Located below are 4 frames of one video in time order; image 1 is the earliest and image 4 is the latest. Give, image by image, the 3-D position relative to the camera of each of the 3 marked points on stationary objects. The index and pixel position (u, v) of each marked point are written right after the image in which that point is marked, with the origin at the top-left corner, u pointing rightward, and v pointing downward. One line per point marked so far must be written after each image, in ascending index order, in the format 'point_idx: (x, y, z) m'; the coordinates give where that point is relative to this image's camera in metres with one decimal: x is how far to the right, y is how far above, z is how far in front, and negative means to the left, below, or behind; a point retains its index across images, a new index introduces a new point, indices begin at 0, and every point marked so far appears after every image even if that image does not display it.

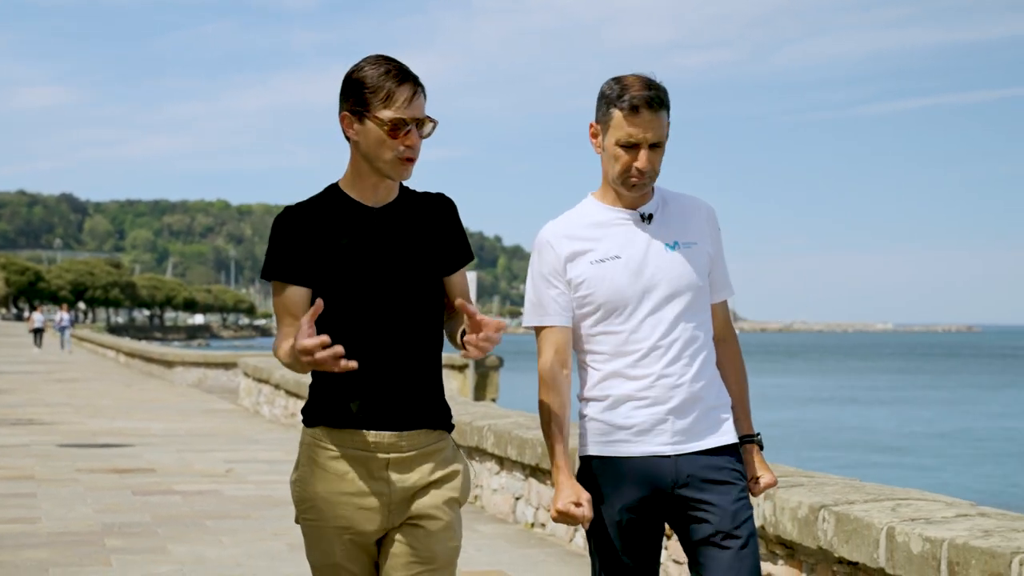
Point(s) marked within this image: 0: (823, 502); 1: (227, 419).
0: (+1.1, -0.8, +5.0) m
1: (-3.7, -1.7, +17.9) m
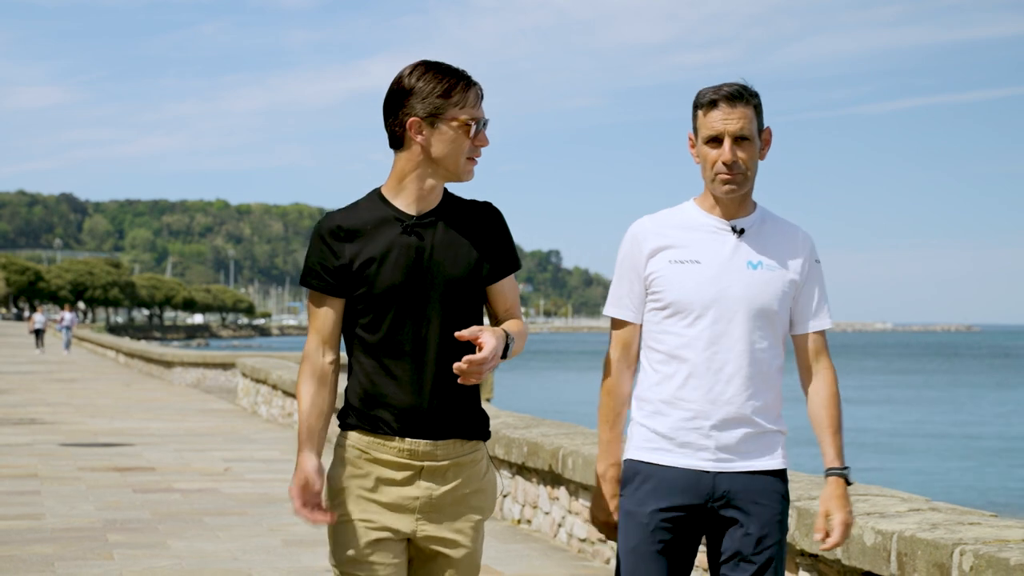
0: (+1.0, -0.8, +5.3) m
1: (-3.7, -1.7, +18.2) m
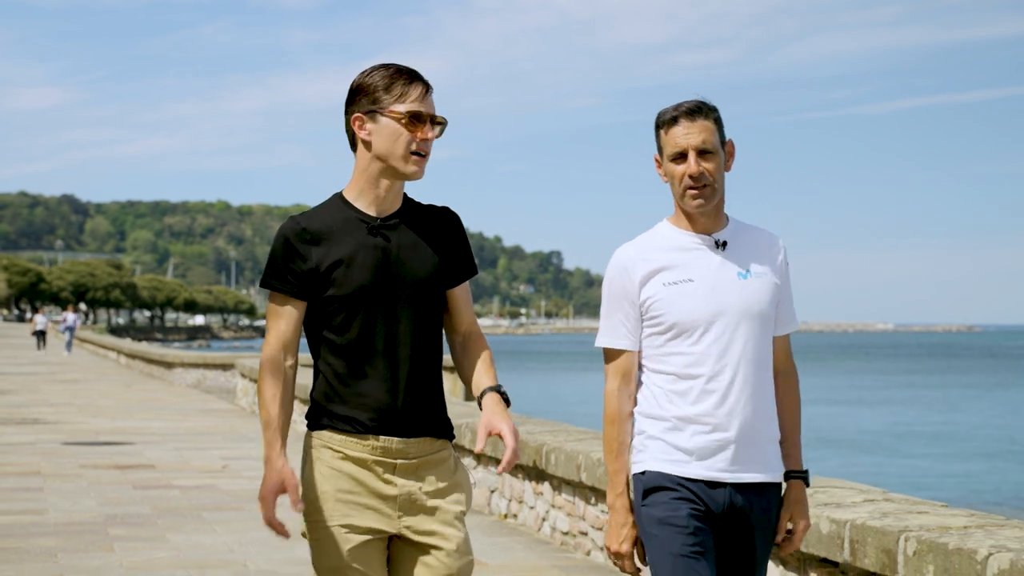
0: (+0.9, -0.8, +5.6) m
1: (-3.8, -1.7, +18.5) m
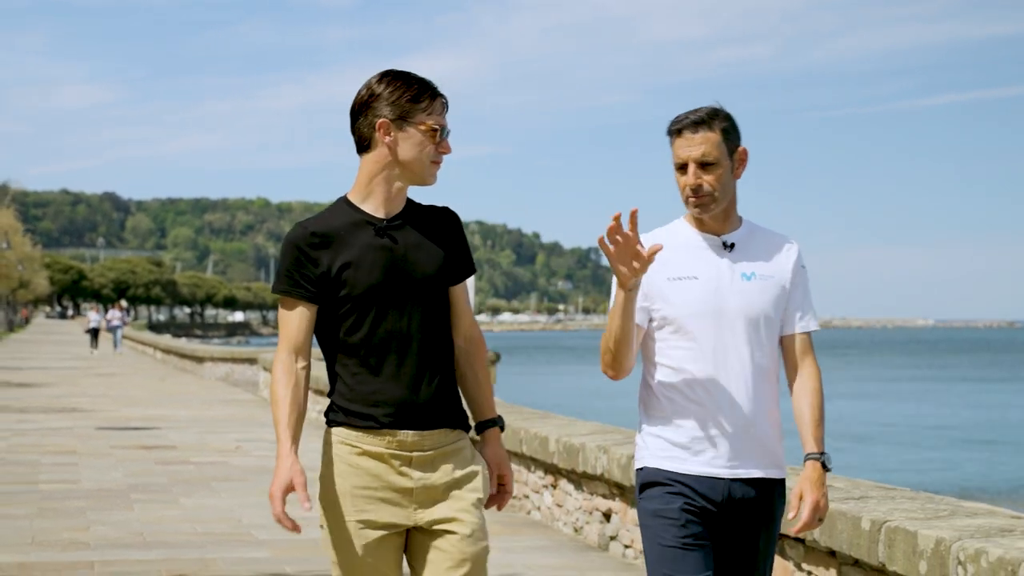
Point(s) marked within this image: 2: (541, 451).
0: (+0.6, -0.8, +6.9) m
1: (-3.8, -1.7, +20.0) m
2: (+0.2, -1.0, +8.3) m
